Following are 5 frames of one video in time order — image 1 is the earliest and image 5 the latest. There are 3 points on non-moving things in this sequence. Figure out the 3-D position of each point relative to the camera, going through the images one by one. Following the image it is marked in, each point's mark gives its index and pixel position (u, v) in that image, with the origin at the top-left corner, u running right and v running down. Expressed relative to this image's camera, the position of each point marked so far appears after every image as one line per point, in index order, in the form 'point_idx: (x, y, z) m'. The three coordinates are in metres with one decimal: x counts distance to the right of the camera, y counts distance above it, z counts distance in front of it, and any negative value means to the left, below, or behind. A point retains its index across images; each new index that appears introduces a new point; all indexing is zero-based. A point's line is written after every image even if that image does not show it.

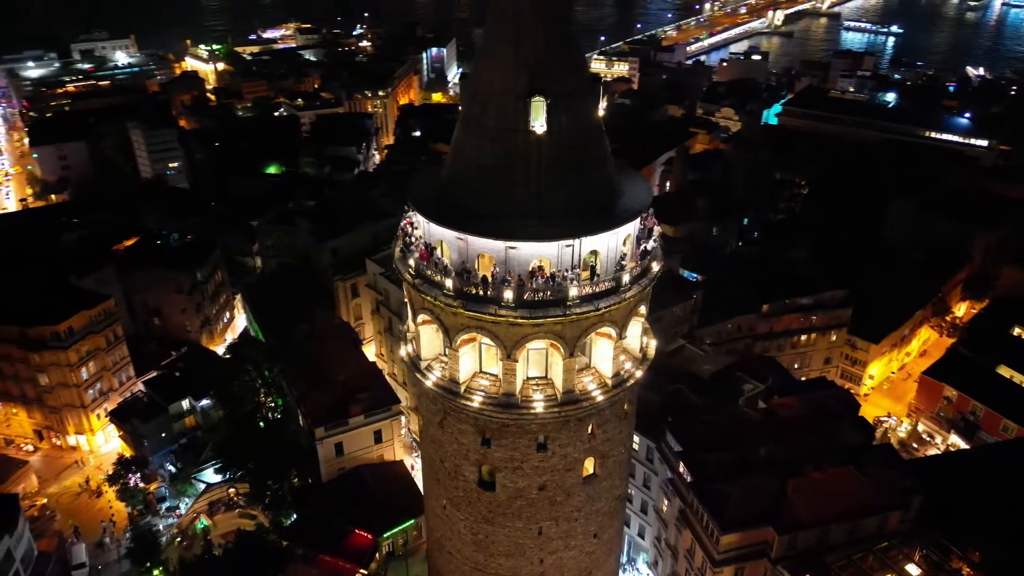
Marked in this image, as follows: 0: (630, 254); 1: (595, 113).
0: (+3.1, +0.9, +19.9) m
1: (+2.1, +4.5, +19.0) m
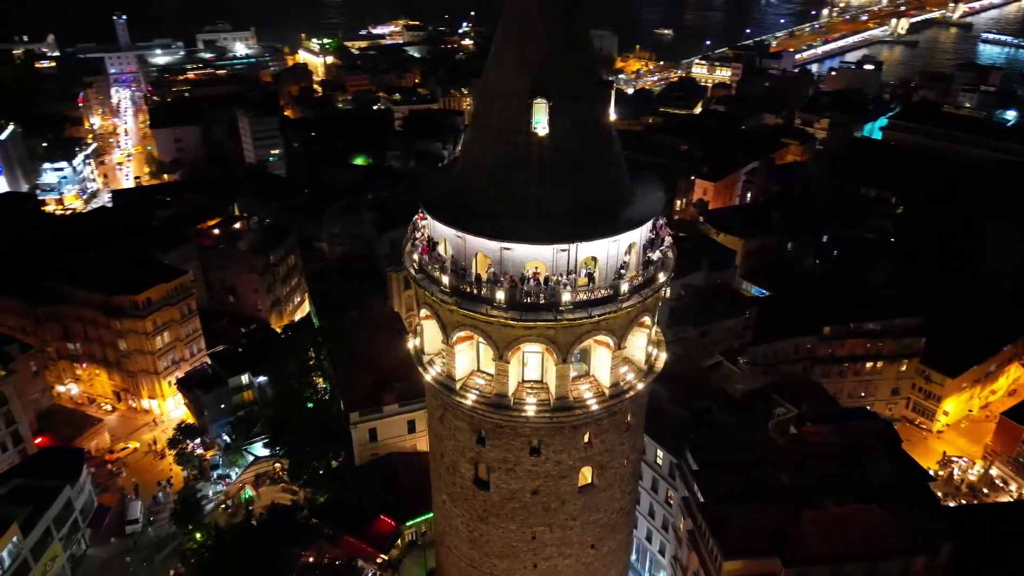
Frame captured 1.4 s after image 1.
0: (+3.2, +0.7, +19.4) m
1: (+2.3, +4.4, +18.7) m
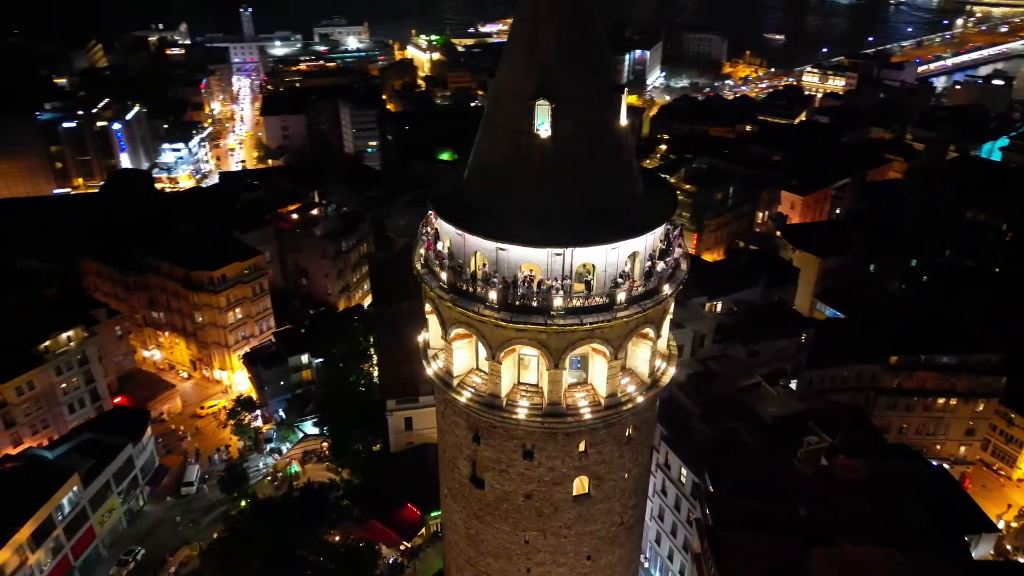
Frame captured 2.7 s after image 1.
0: (+3.2, +0.4, +18.9) m
1: (+2.5, +4.2, +18.3) m
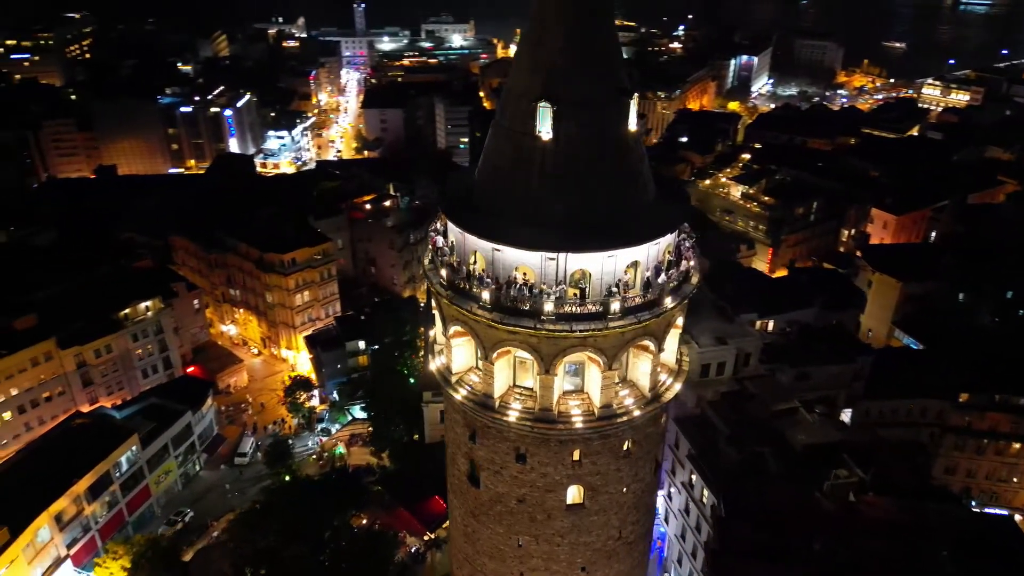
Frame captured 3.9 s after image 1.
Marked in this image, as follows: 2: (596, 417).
0: (+3.1, +0.2, +18.4) m
1: (+2.6, +3.9, +17.9) m
2: (+2.2, -3.4, +19.3) m
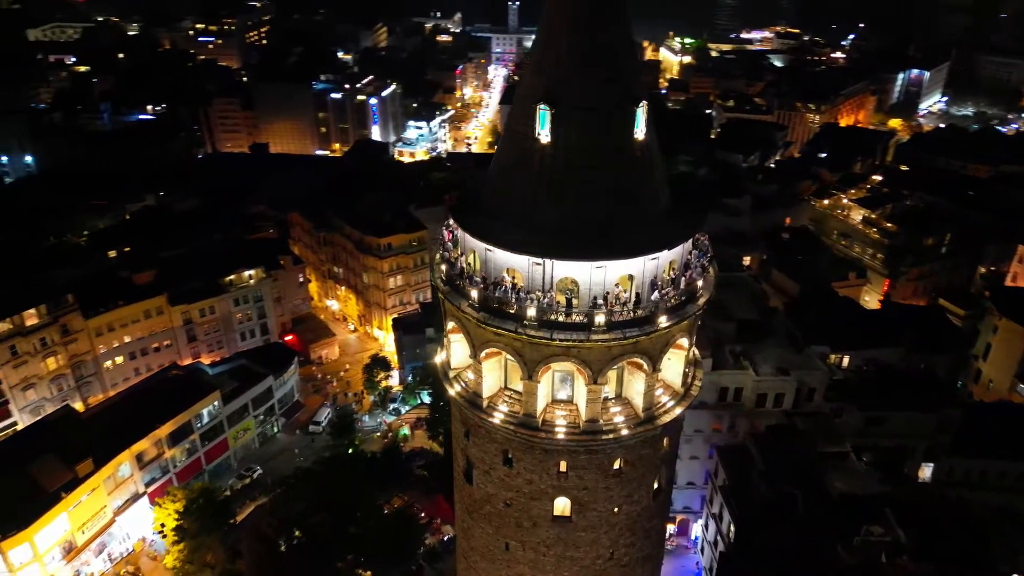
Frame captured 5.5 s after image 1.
0: (+2.8, -0.2, +17.7) m
1: (+2.6, +3.6, +17.3) m
2: (+1.7, -3.6, +18.8) m
